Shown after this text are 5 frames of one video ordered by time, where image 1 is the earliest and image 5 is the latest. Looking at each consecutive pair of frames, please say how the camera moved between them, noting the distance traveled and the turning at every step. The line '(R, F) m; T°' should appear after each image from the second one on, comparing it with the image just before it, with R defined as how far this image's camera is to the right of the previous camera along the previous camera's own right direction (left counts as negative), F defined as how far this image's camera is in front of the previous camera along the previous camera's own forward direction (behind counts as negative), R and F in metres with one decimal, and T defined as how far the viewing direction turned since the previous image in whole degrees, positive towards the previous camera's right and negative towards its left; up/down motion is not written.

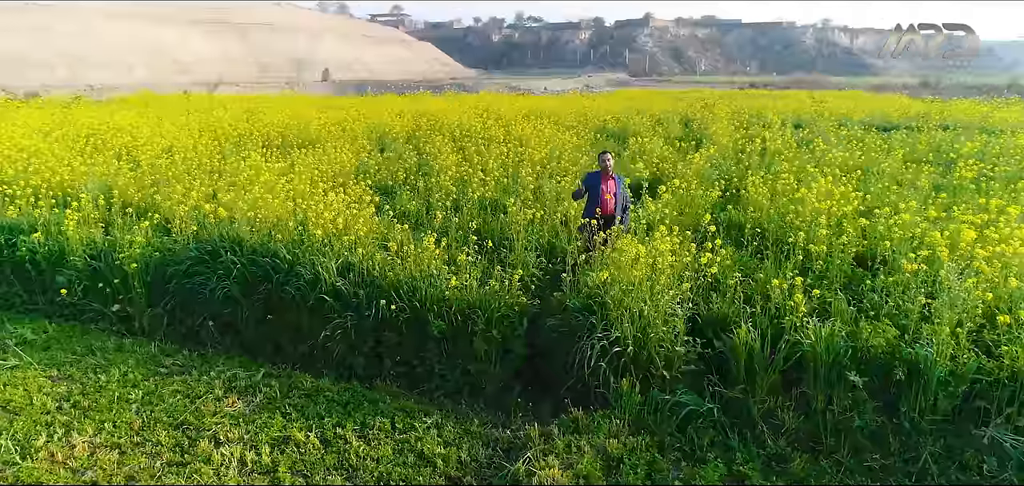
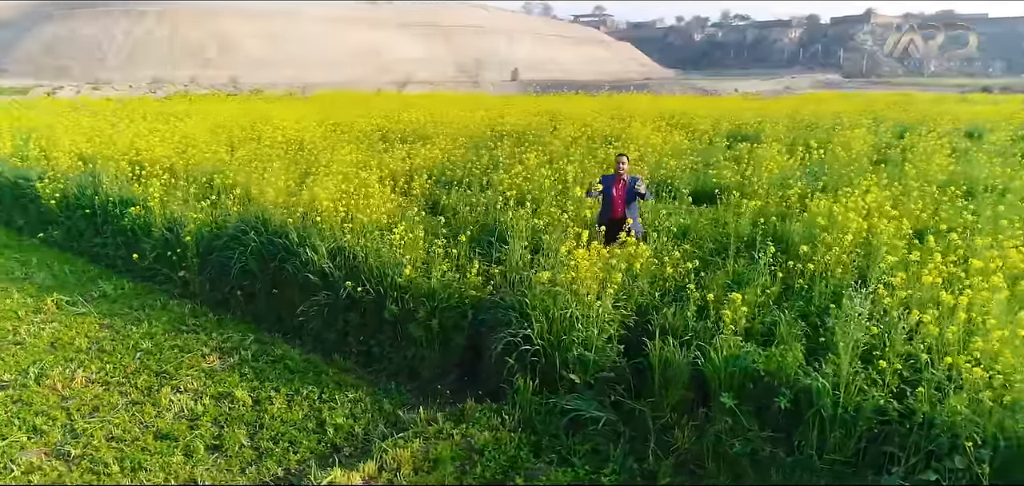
(+1.4, 0.0) m; -15°
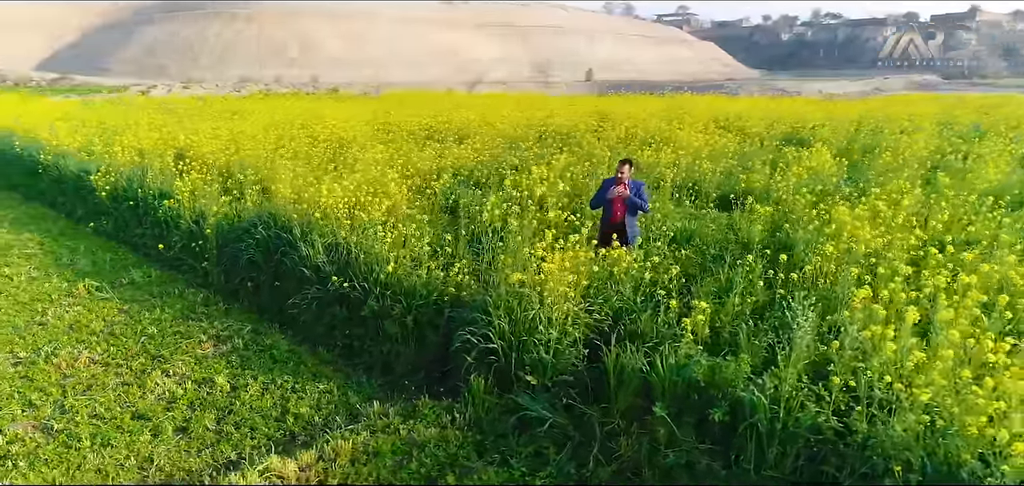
(+0.6, 0.0) m; -6°
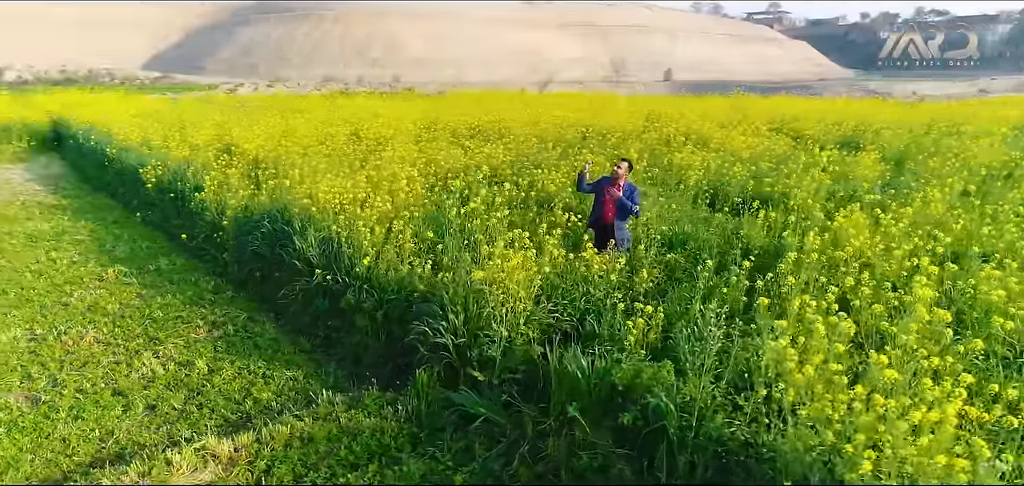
(+0.7, 0.0) m; -6°
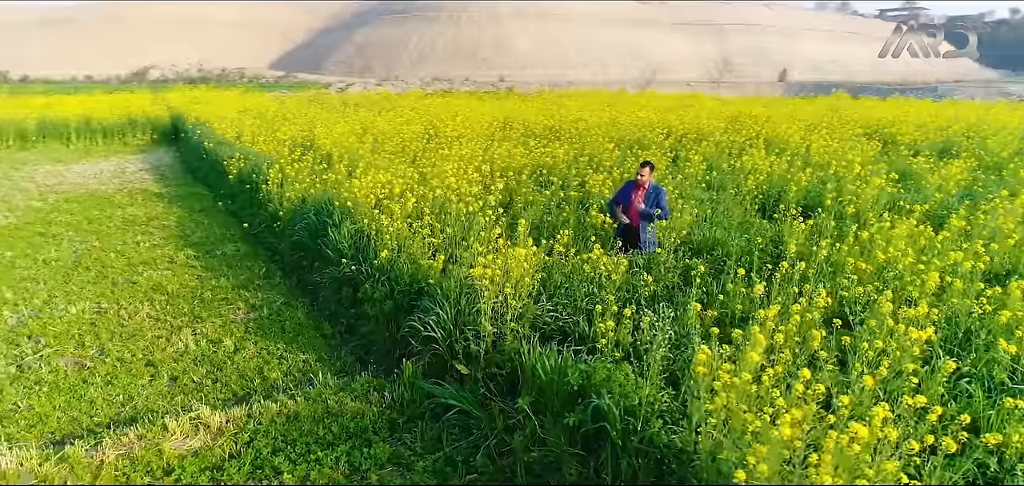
(+0.6, 0.0) m; -8°
